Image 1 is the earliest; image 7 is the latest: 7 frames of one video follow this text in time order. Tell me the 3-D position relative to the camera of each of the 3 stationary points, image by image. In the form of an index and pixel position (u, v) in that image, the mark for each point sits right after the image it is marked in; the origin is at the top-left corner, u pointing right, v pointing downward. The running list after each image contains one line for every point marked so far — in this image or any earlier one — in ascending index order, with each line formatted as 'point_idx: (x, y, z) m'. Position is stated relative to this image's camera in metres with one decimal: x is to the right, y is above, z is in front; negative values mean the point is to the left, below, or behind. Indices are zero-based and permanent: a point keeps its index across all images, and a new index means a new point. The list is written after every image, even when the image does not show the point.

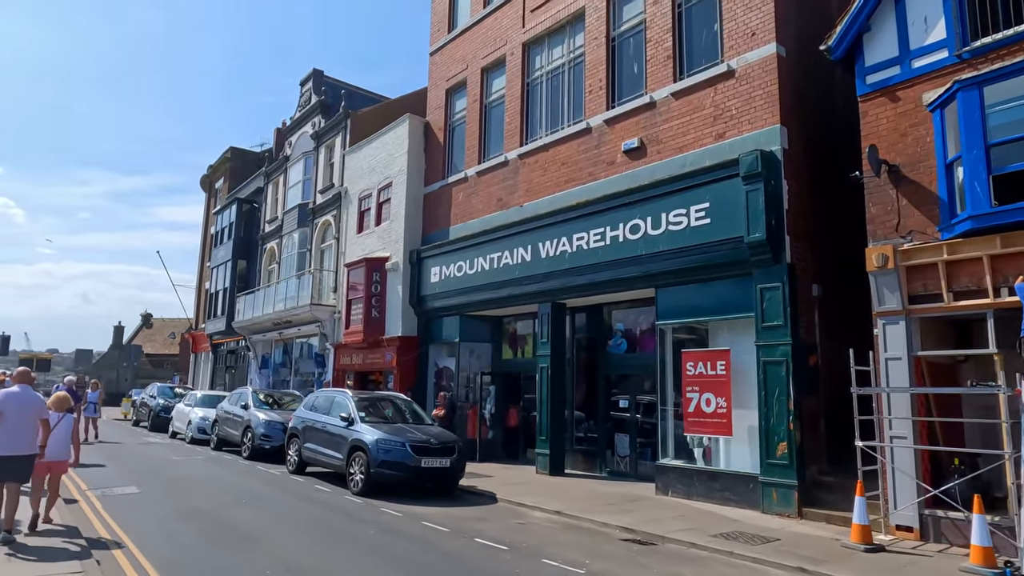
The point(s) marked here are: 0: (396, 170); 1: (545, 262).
0: (-3.4, +3.4, +19.2) m
1: (+0.7, +0.6, +14.3) m
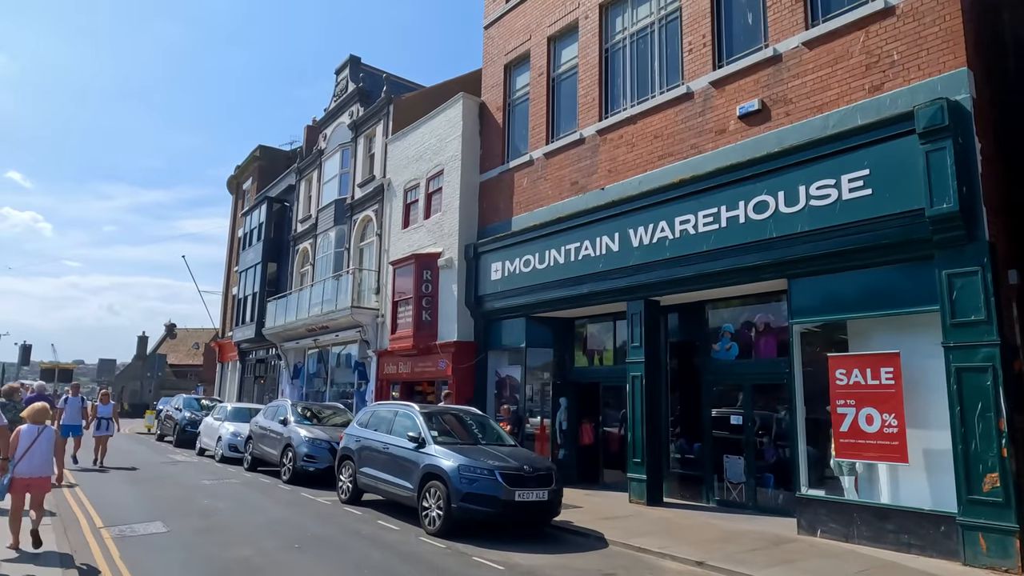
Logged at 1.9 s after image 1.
0: (-1.7, +3.4, +17.2) m
1: (+2.3, +0.7, +12.1) m
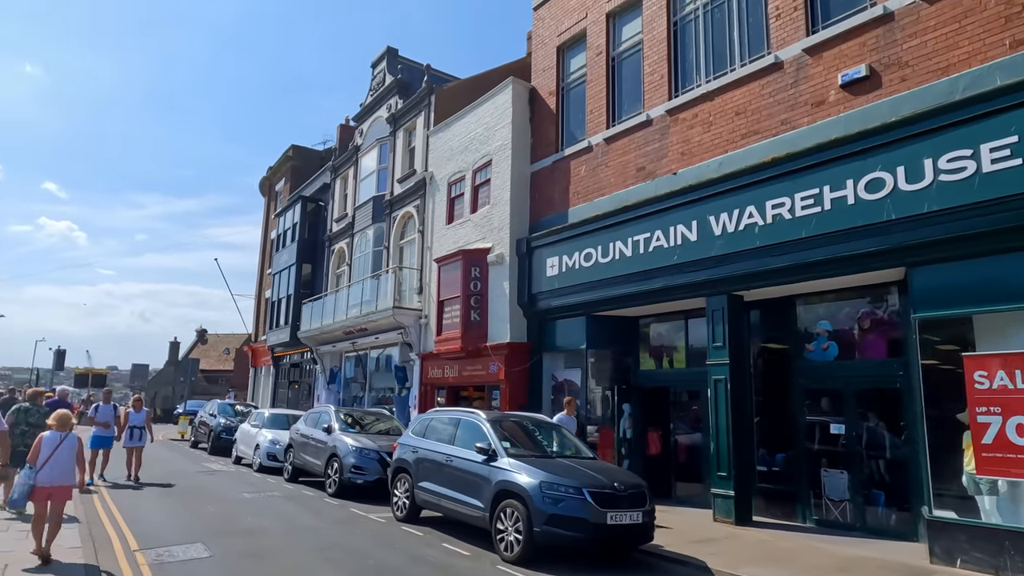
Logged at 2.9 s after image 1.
0: (-0.4, +3.5, +16.1) m
1: (+3.4, +0.8, +10.9) m
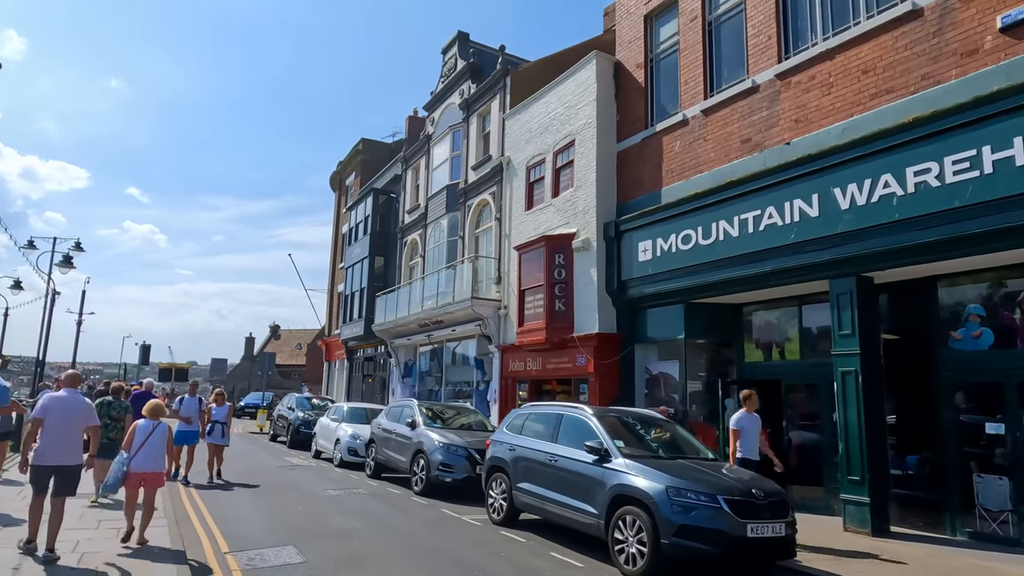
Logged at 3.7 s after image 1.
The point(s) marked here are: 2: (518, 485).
0: (+1.6, +3.7, +15.2) m
1: (+4.9, +1.0, +9.6) m
2: (+0.1, -2.6, +8.7) m
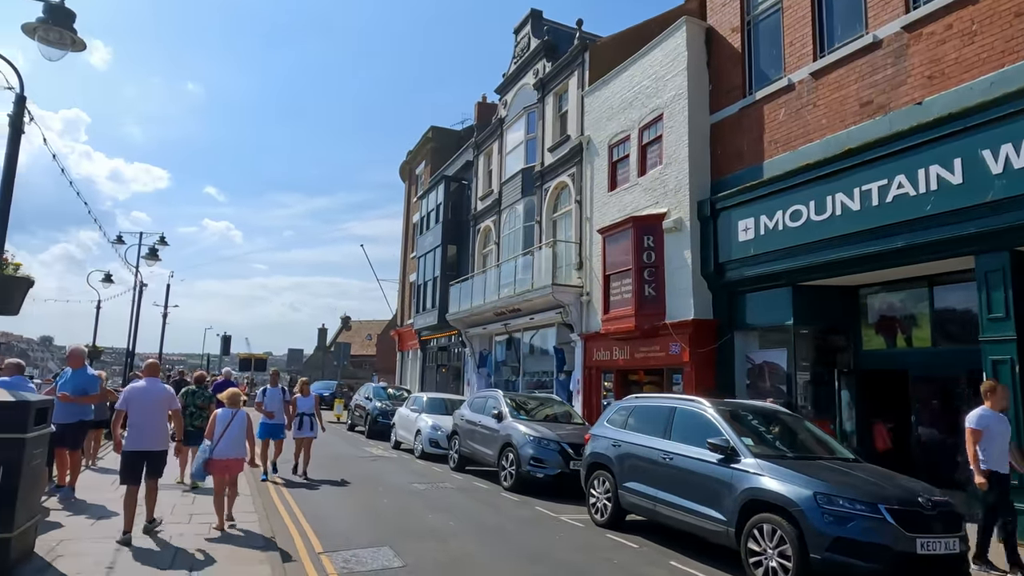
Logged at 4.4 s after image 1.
0: (+3.4, +4.1, +14.2) m
1: (+6.2, +1.3, +8.4) m
2: (+1.3, -2.3, +7.9) m
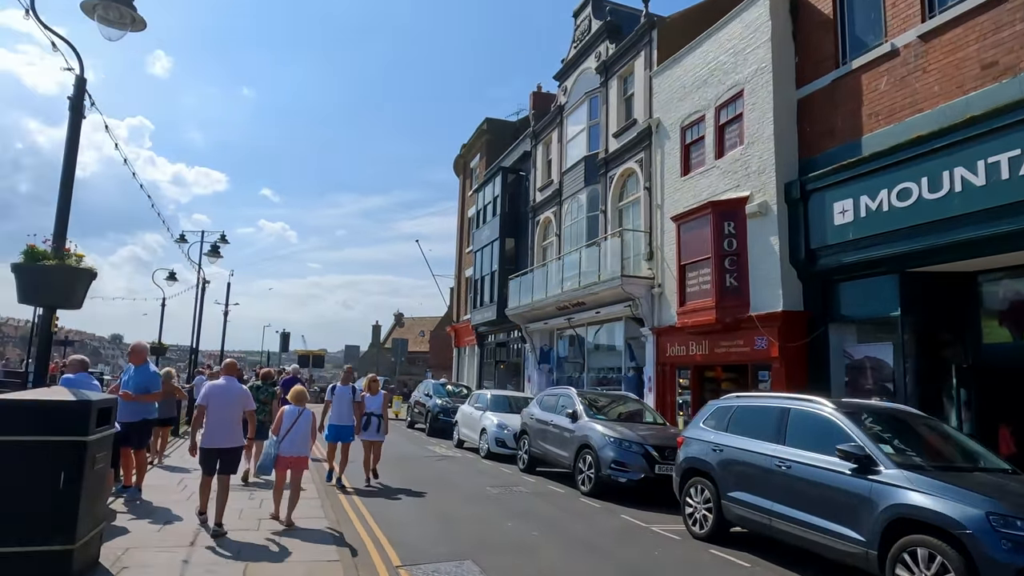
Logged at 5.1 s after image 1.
0: (+4.7, +4.3, +13.1) m
1: (+7.1, +1.5, +7.2) m
2: (+2.3, -2.2, +7.1) m
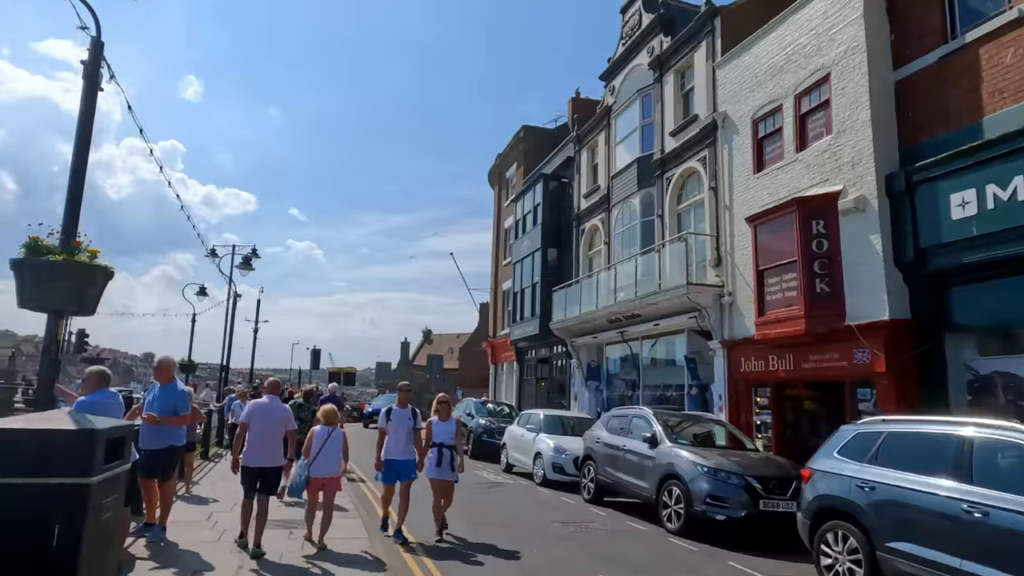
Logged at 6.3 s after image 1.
0: (+5.8, +4.2, +11.8) m
1: (+8.0, +1.6, +5.6) m
2: (+3.2, -2.2, +5.6) m
